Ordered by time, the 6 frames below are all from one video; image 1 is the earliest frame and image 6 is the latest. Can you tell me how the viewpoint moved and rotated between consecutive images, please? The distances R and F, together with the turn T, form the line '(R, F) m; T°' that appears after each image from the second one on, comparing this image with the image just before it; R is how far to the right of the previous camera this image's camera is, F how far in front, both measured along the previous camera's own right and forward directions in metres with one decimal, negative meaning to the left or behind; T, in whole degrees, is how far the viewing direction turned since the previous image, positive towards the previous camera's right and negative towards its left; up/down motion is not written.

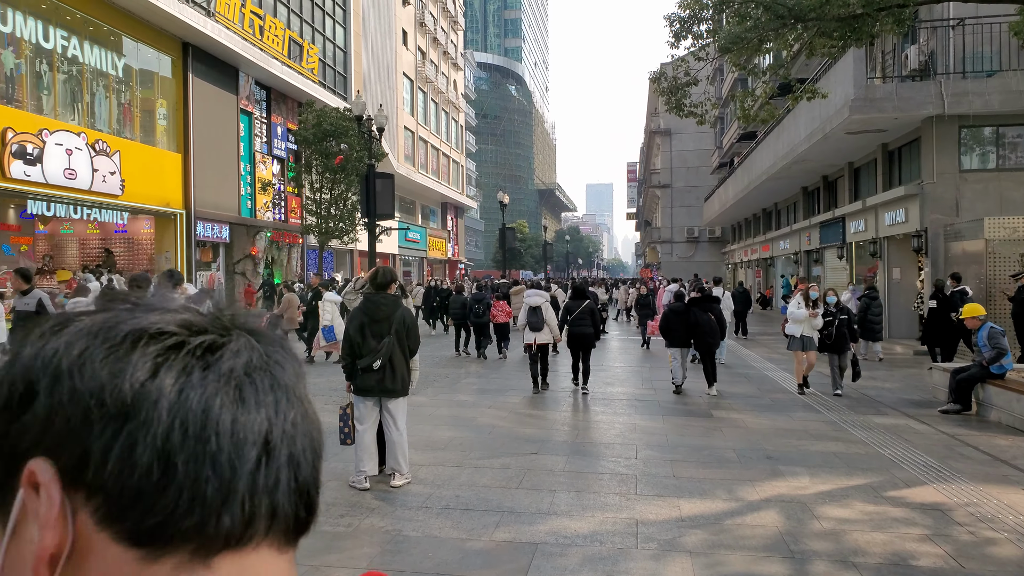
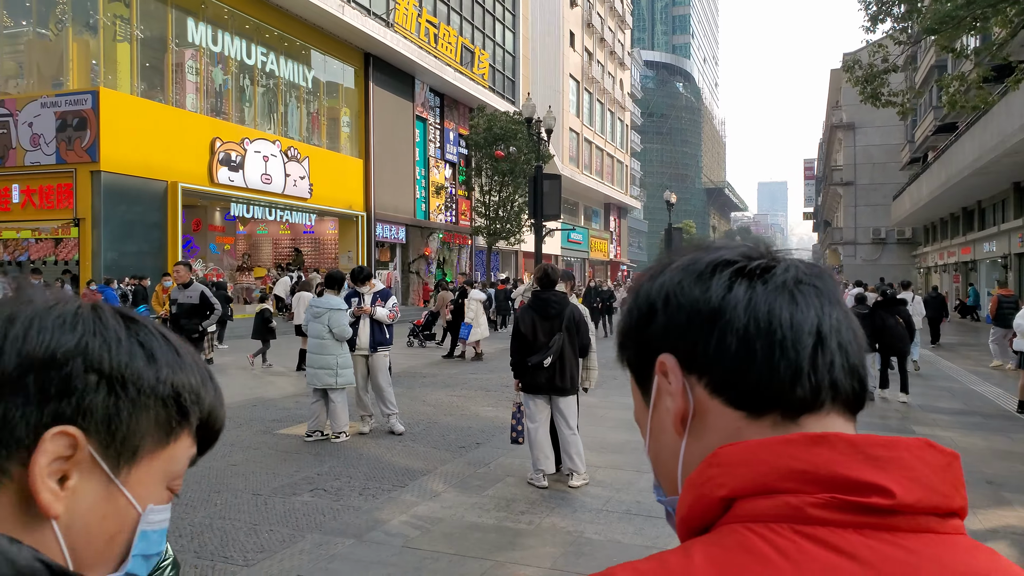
(-0.1, +0.1) m; -12°
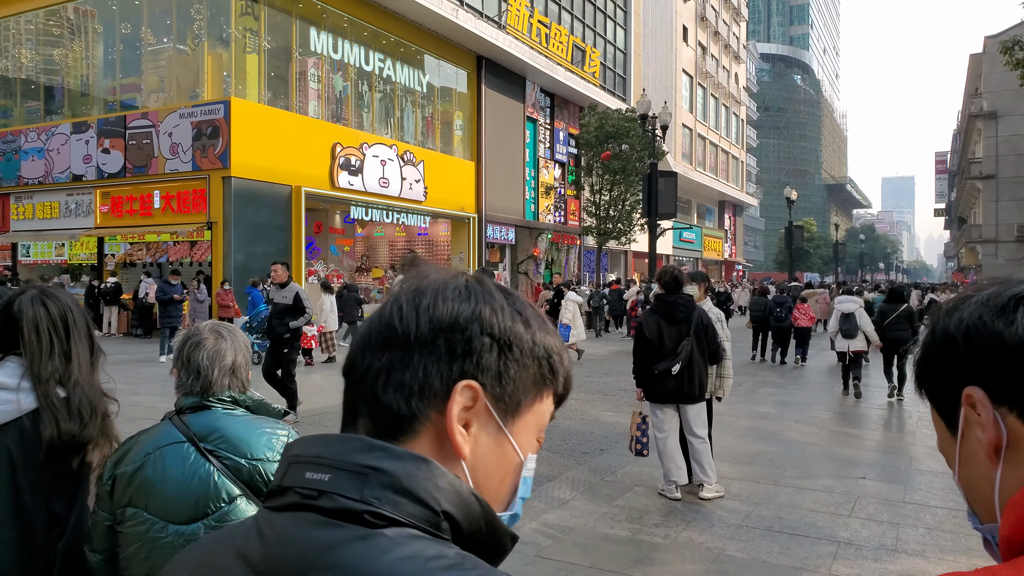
(-0.2, +0.1) m; -8°
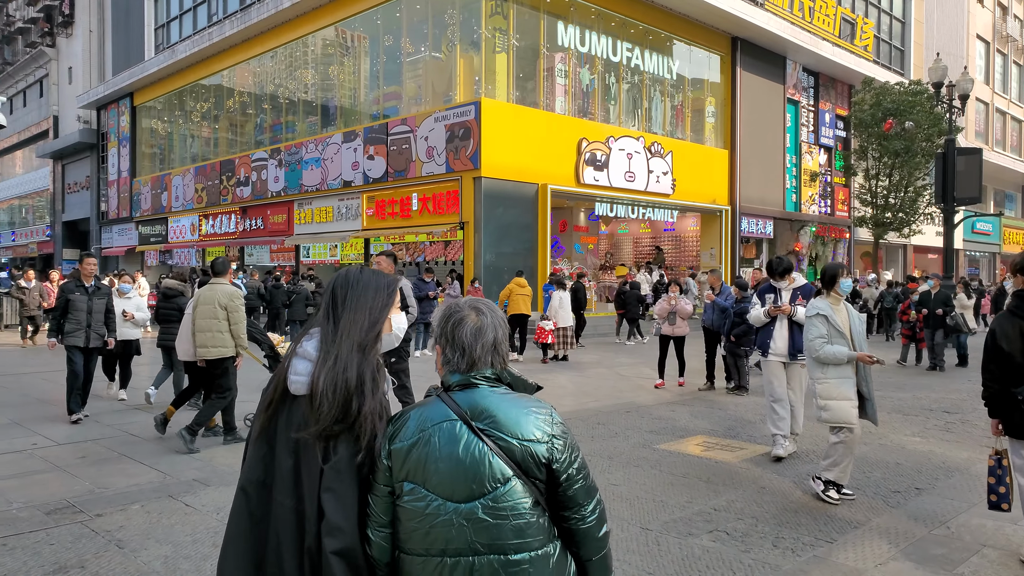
(-0.2, +0.8) m; -18°
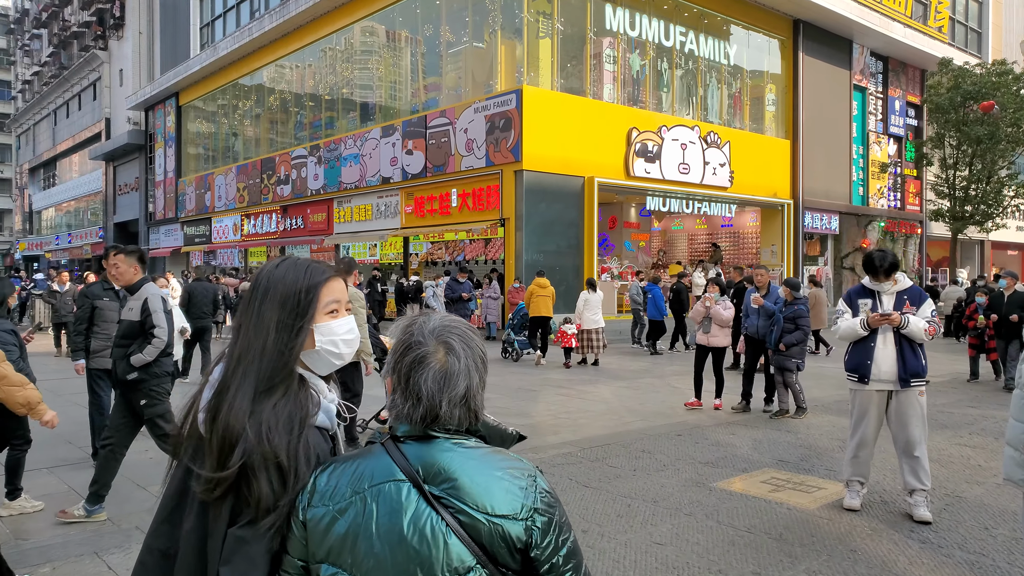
(+0.2, +1.1) m; -4°
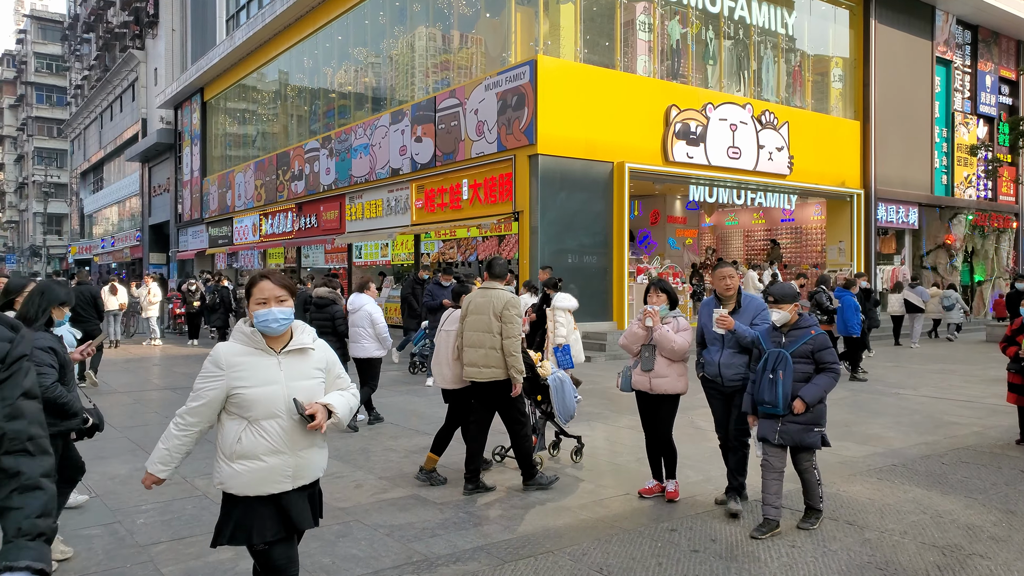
(+0.9, +2.3) m; -5°
